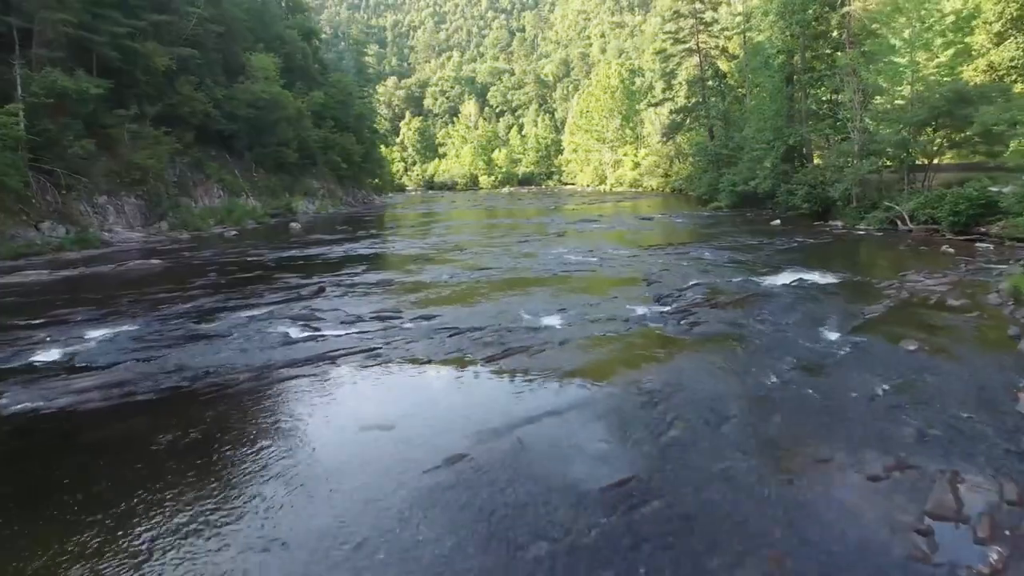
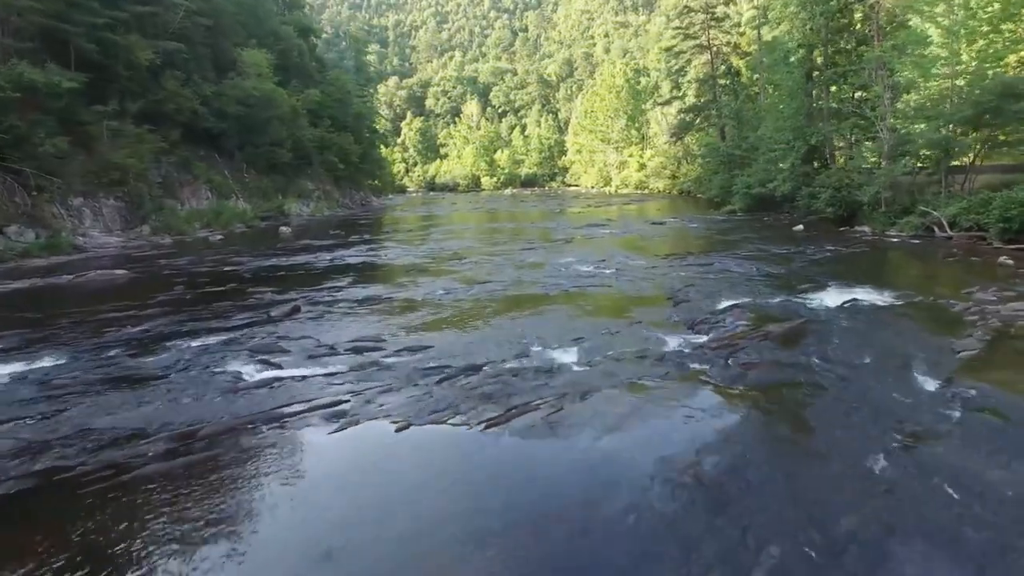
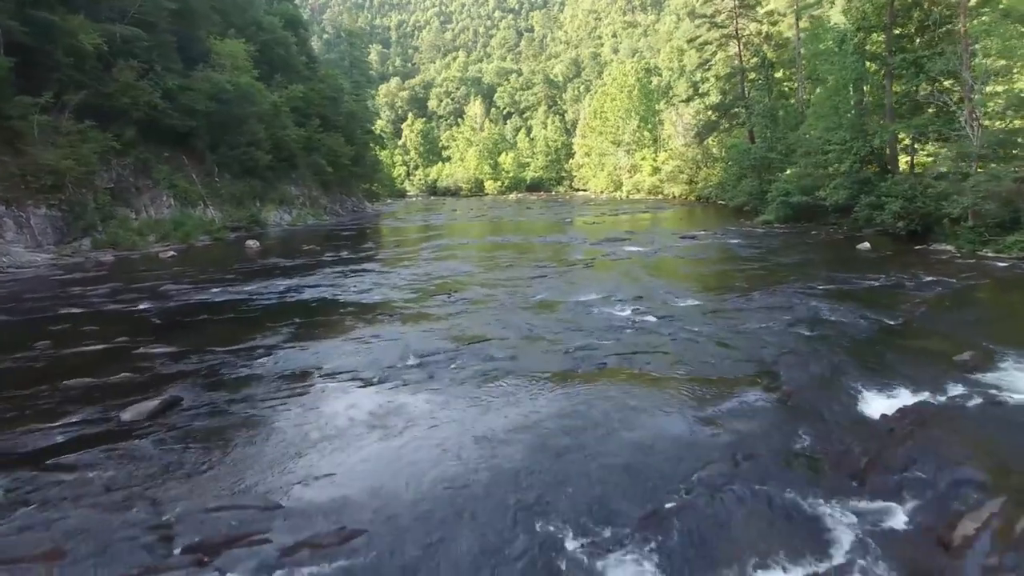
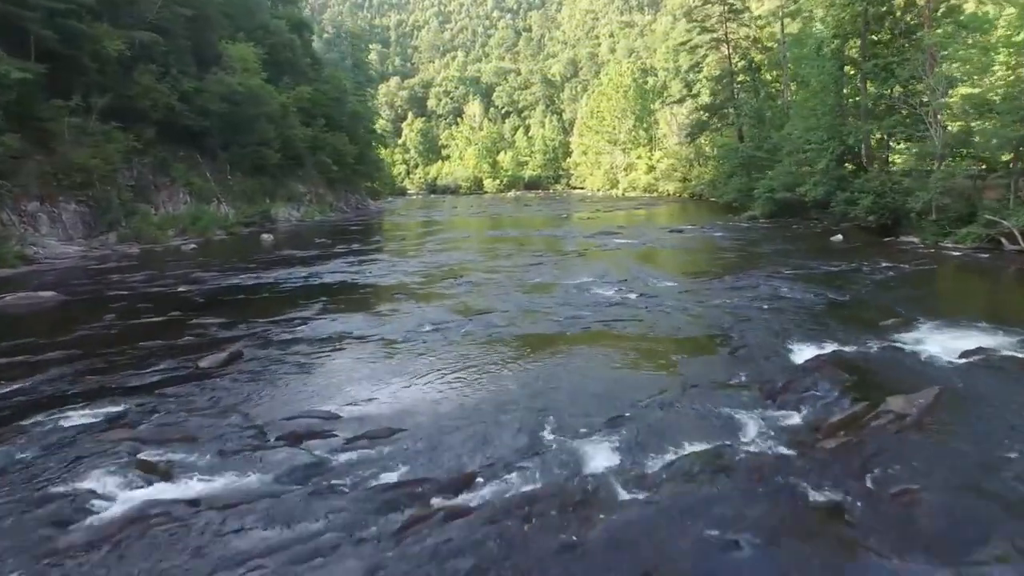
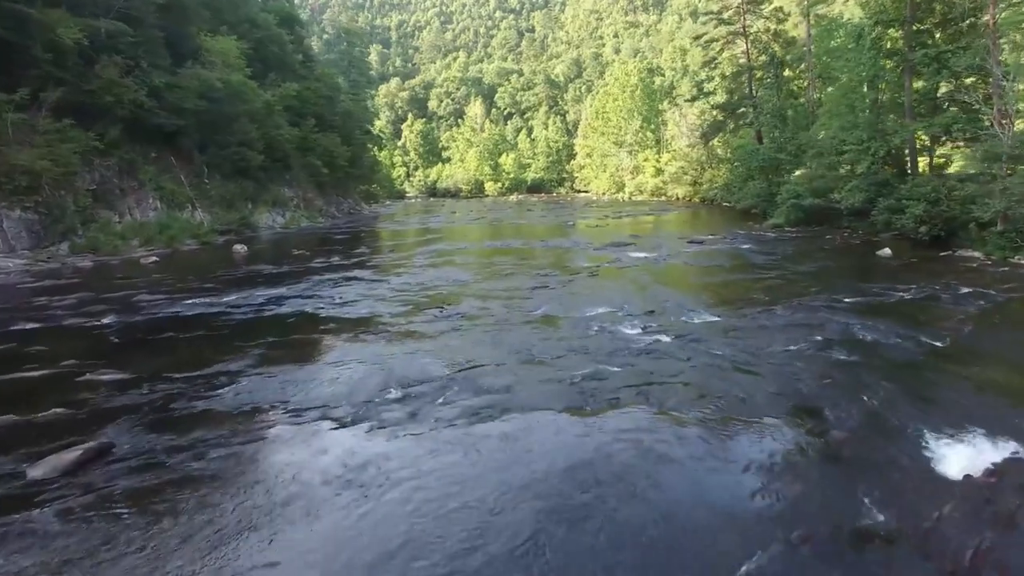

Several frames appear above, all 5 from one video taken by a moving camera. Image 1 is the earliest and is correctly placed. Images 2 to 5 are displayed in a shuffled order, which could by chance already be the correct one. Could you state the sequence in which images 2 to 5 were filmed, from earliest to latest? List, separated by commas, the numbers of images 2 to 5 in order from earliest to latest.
2, 4, 3, 5
